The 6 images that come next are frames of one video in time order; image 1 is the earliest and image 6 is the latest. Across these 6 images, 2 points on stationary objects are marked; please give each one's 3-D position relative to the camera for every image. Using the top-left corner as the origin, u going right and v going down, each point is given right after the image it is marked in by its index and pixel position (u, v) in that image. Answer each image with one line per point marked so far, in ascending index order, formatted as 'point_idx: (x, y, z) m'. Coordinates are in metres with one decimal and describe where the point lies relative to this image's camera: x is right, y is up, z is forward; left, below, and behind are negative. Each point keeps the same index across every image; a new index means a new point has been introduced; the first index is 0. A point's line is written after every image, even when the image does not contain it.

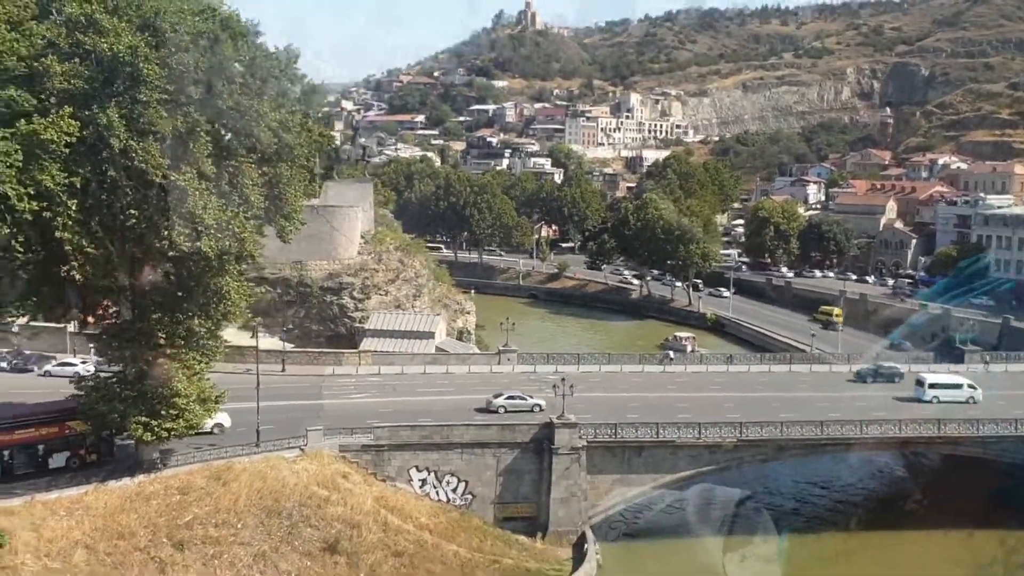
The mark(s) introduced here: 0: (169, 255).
0: (-6.0, +0.6, +17.1) m
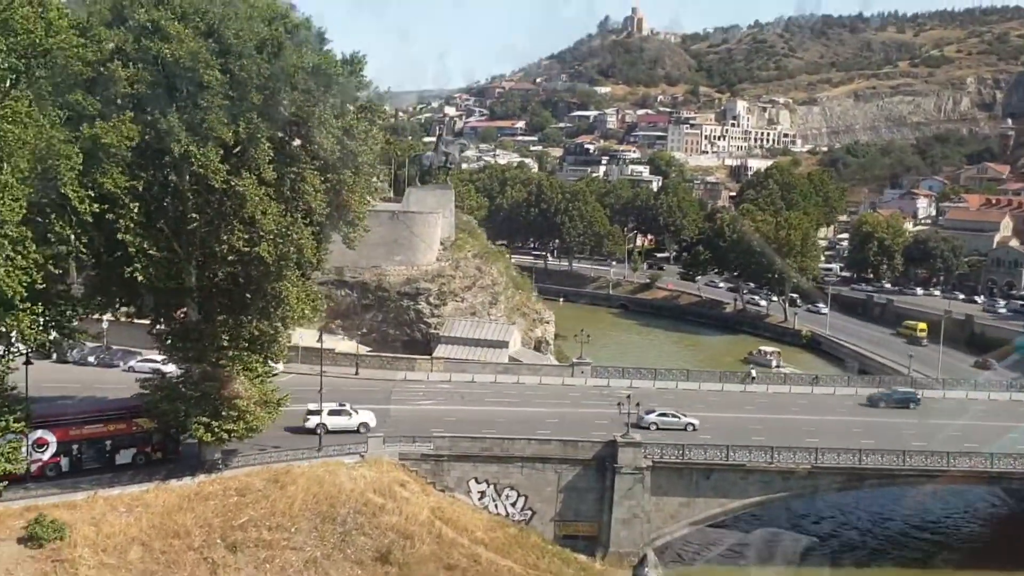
0: (-5.0, +0.5, +17.2) m
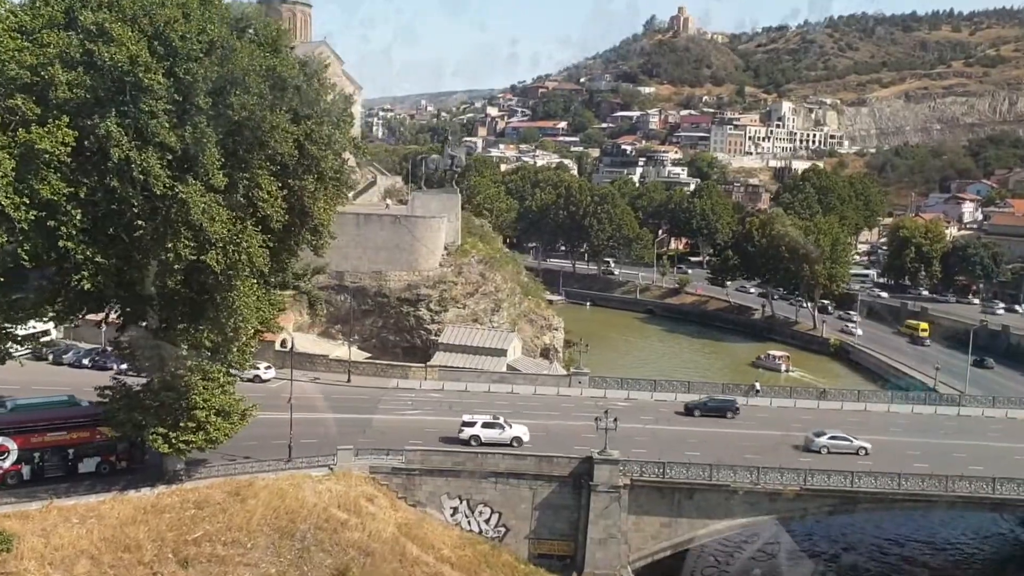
0: (-5.7, +0.3, +16.8) m
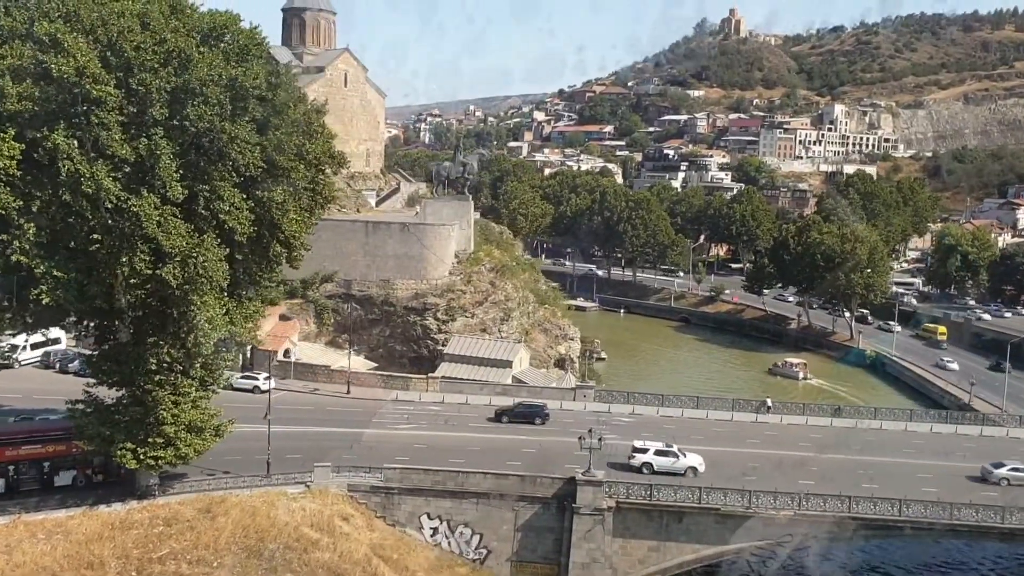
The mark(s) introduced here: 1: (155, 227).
0: (-6.3, +0.1, +16.5) m
1: (-5.8, +1.0, +16.0) m
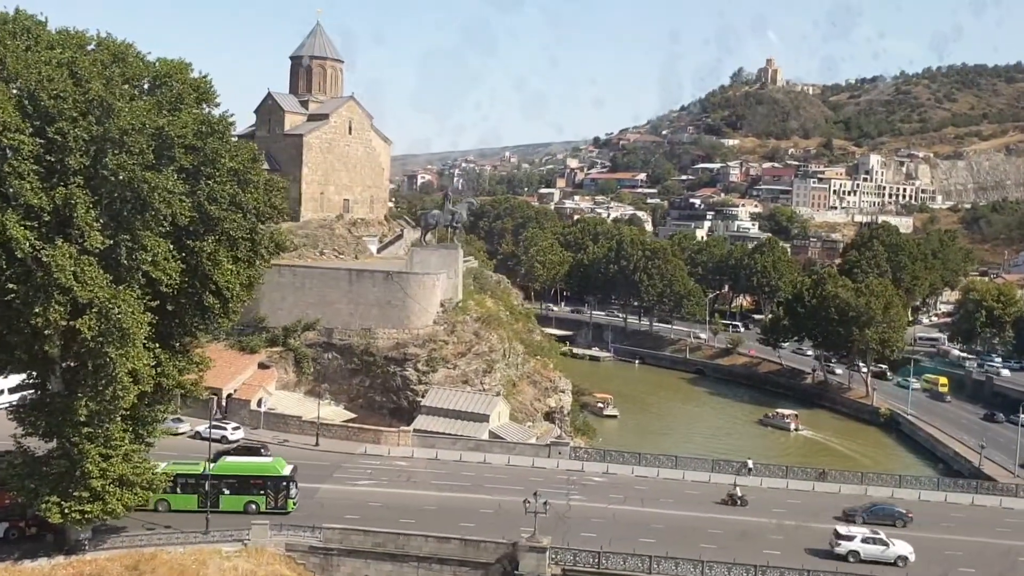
0: (-7.6, -0.7, +16.1) m
1: (-7.1, +0.2, +15.7) m
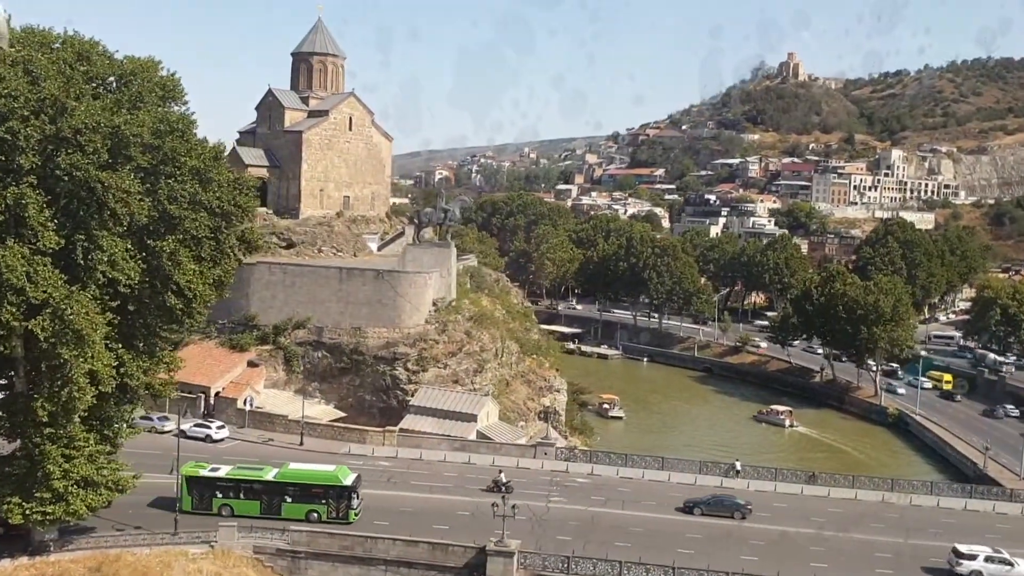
0: (-8.3, -0.8, +16.0) m
1: (-7.8, +0.2, +15.6) m
